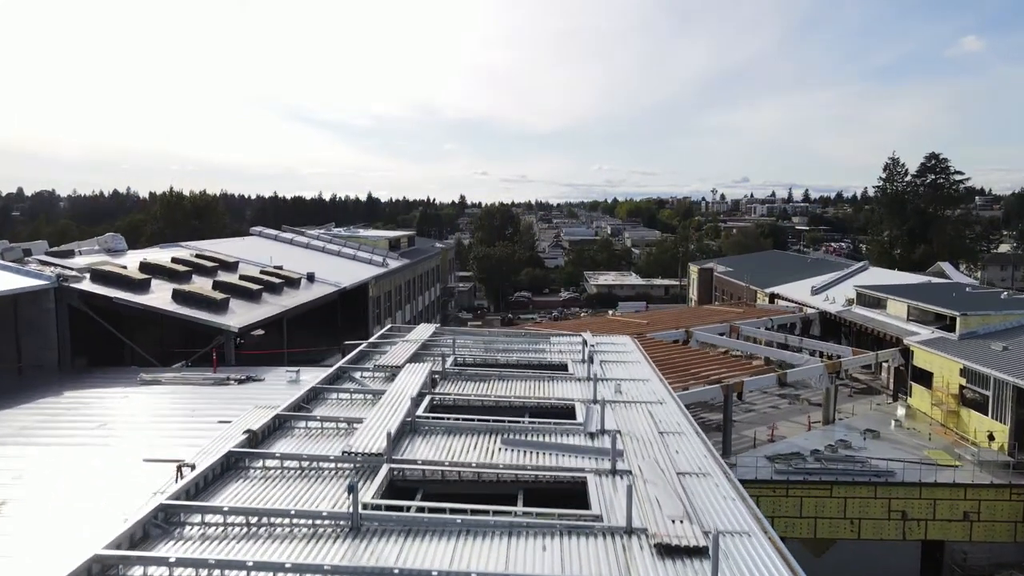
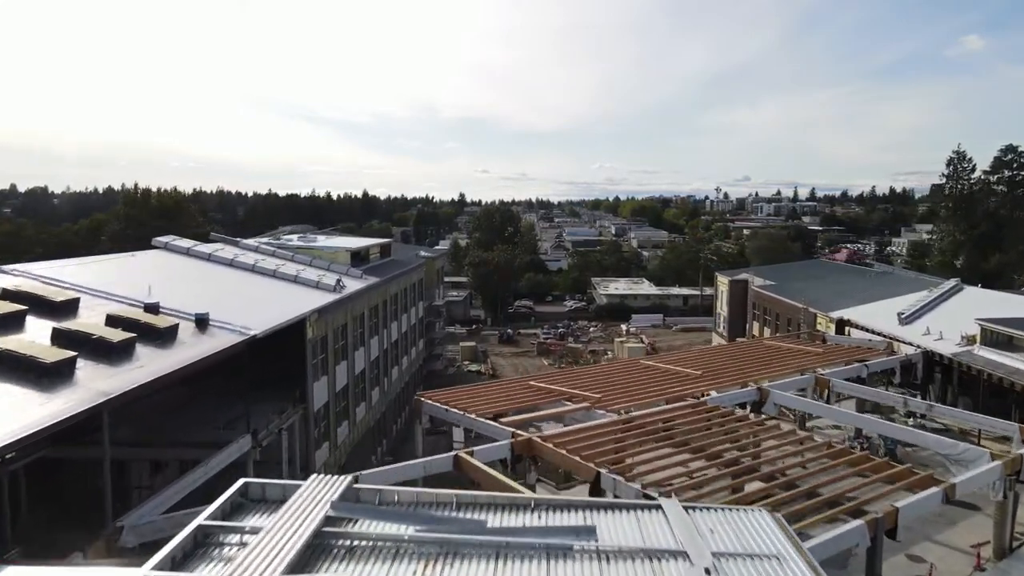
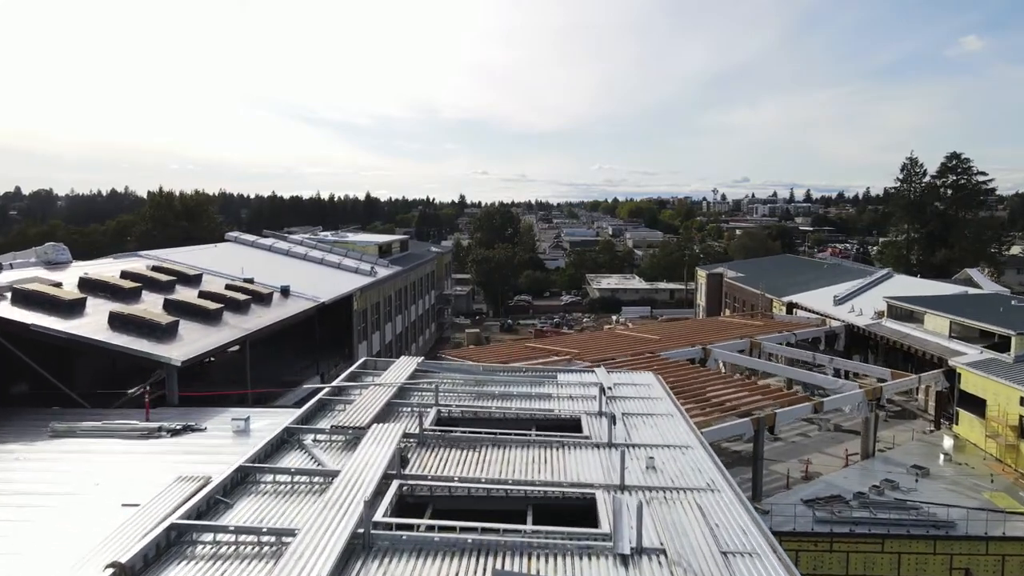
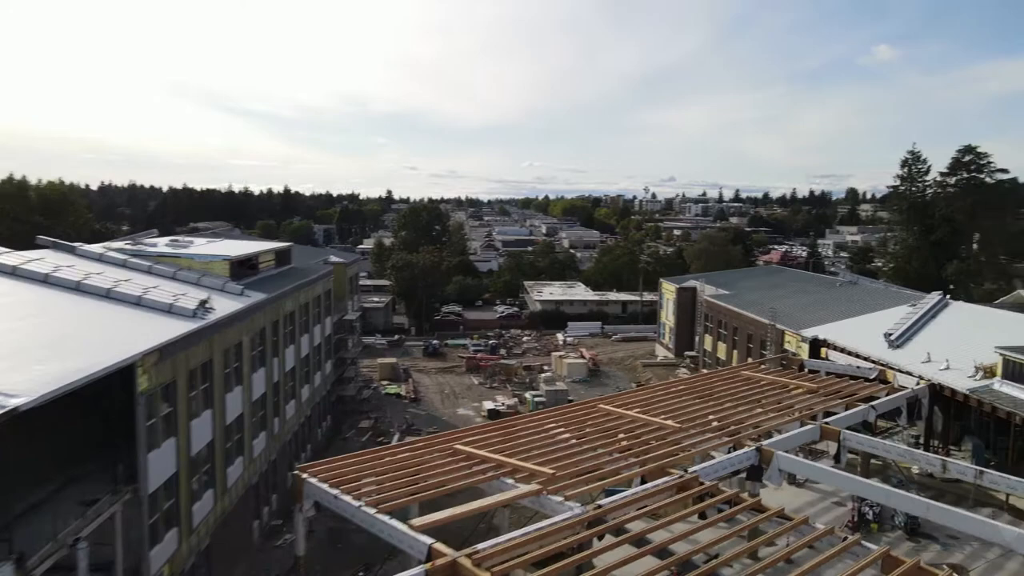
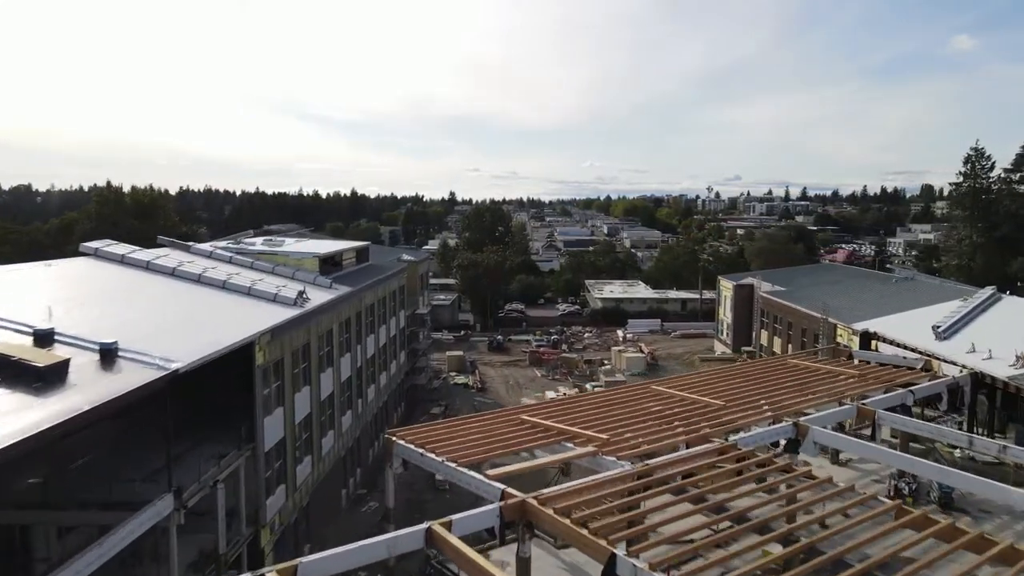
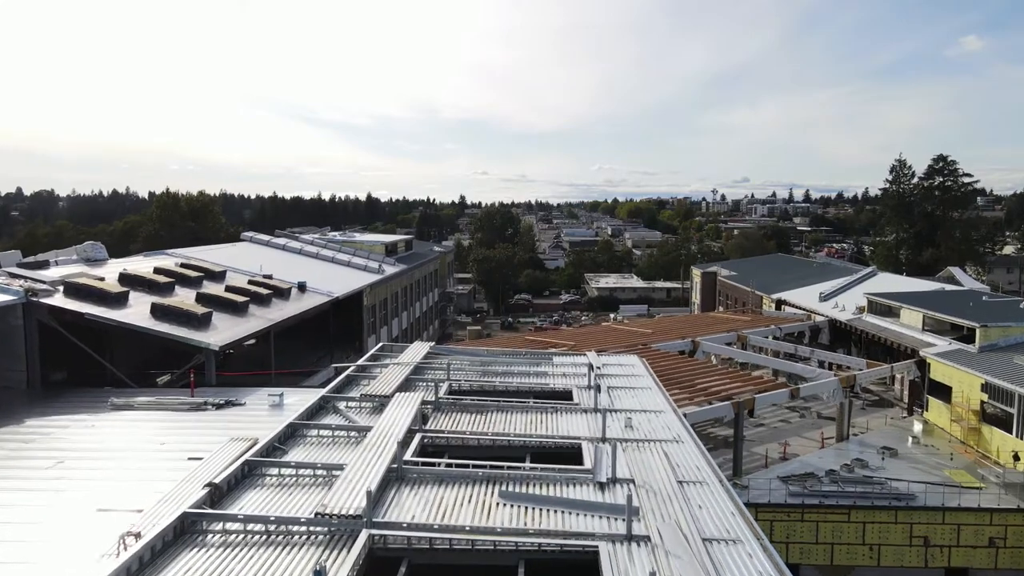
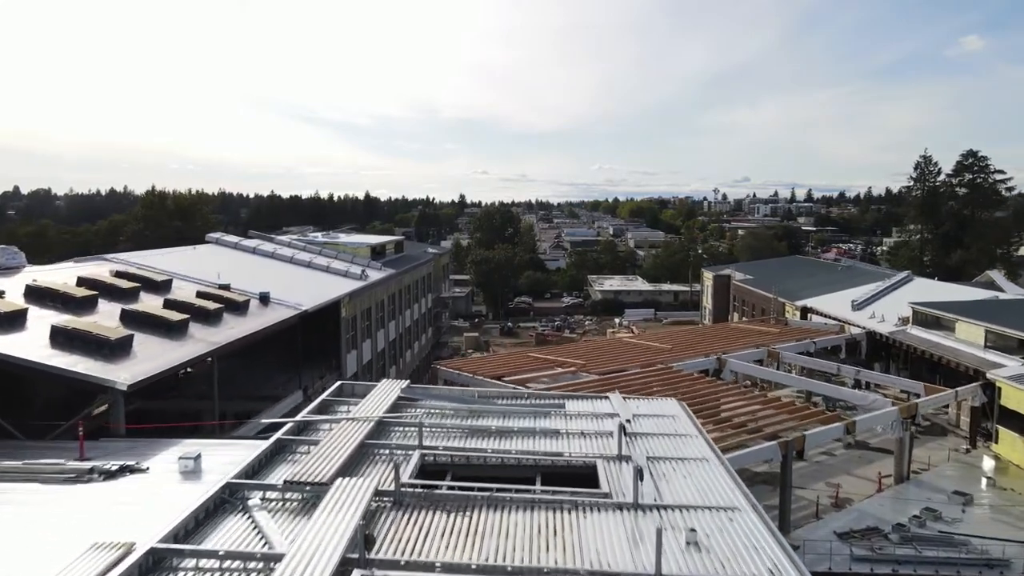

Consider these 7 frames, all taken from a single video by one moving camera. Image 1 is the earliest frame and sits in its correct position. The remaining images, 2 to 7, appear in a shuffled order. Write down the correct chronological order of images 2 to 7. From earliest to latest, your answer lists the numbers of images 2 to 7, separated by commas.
6, 3, 7, 2, 5, 4
